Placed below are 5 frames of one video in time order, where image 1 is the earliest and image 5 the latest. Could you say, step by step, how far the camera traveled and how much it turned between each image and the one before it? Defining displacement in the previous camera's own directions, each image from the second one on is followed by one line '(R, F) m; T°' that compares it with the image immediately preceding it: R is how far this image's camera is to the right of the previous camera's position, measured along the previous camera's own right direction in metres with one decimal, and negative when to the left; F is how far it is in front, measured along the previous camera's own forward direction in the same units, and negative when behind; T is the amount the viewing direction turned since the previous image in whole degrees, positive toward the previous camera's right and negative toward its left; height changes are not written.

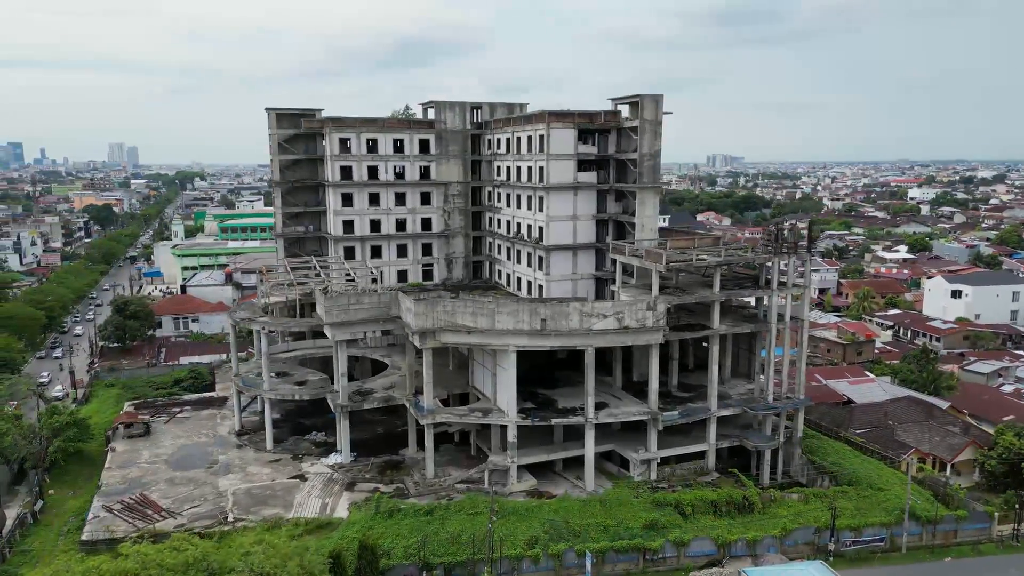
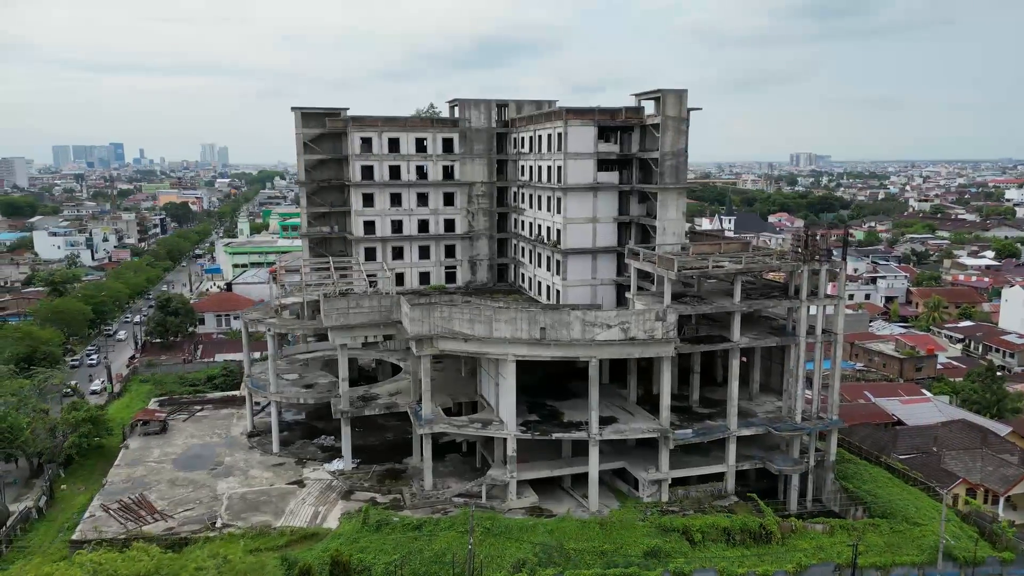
(+2.7, +1.8) m; -5°
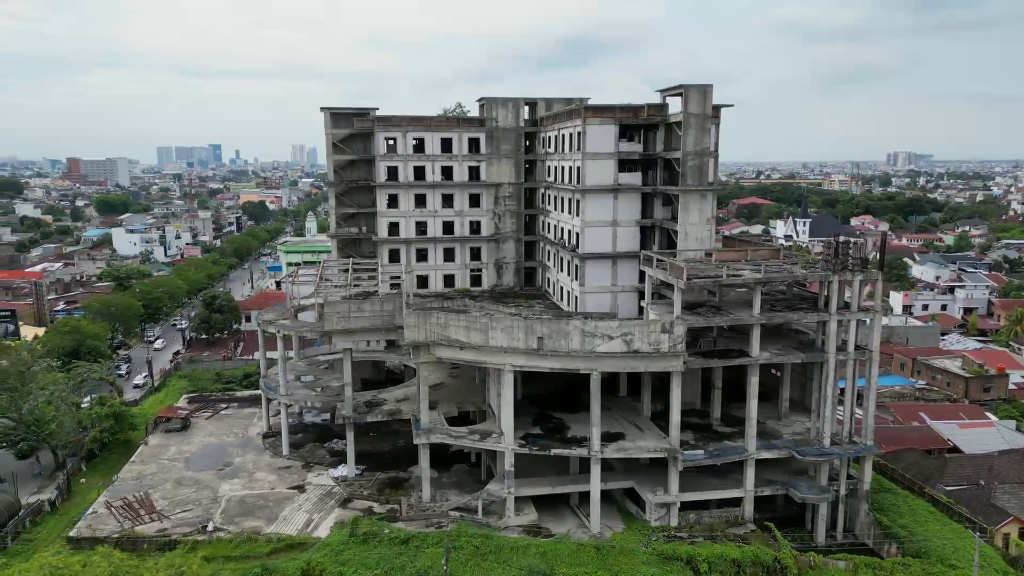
(+2.9, +1.7) m; -6°
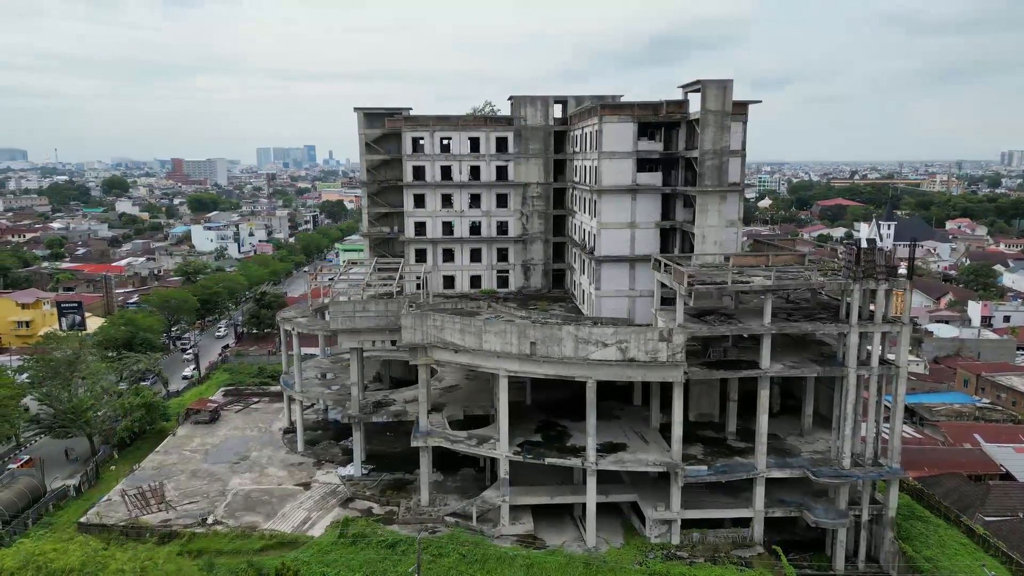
(+3.1, +1.0) m; -6°
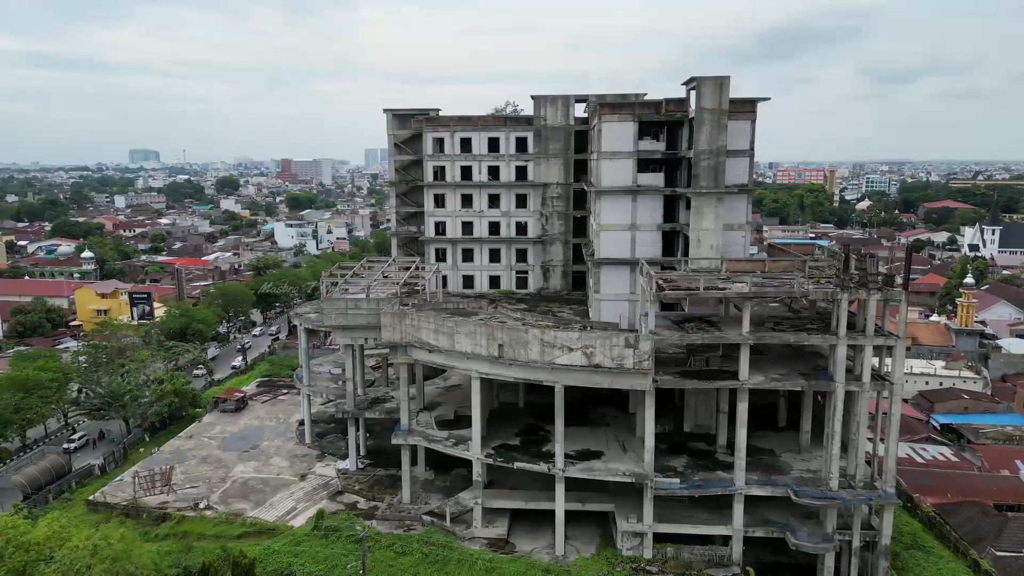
(+4.6, +0.5) m; -7°
